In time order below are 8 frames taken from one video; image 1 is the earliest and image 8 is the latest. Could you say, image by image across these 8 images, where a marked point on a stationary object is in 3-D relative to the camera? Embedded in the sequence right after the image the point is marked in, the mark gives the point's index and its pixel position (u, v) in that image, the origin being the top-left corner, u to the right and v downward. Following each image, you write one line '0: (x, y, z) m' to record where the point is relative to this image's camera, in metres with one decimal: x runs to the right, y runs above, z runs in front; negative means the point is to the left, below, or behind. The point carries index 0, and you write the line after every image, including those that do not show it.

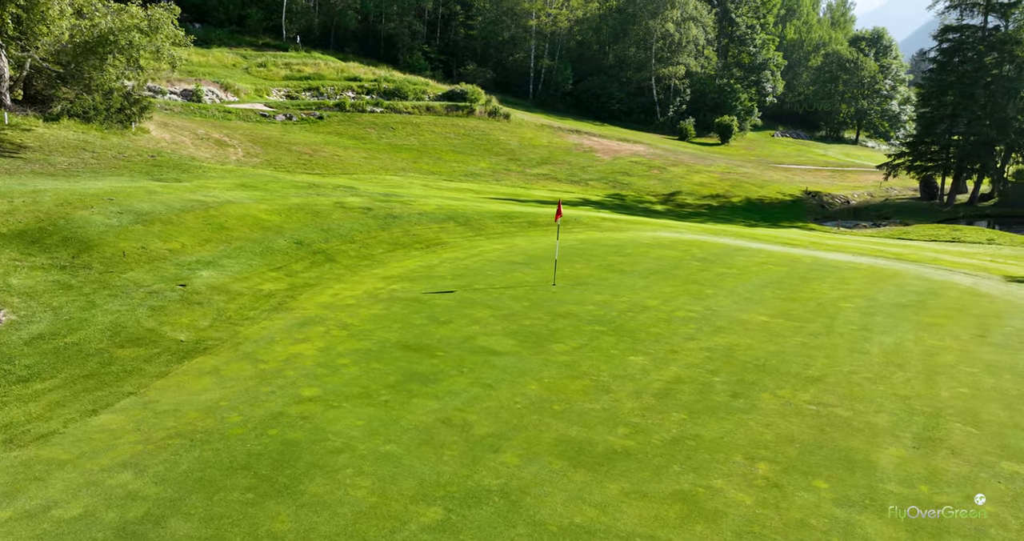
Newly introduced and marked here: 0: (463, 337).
0: (-0.8, -1.1, +11.7) m
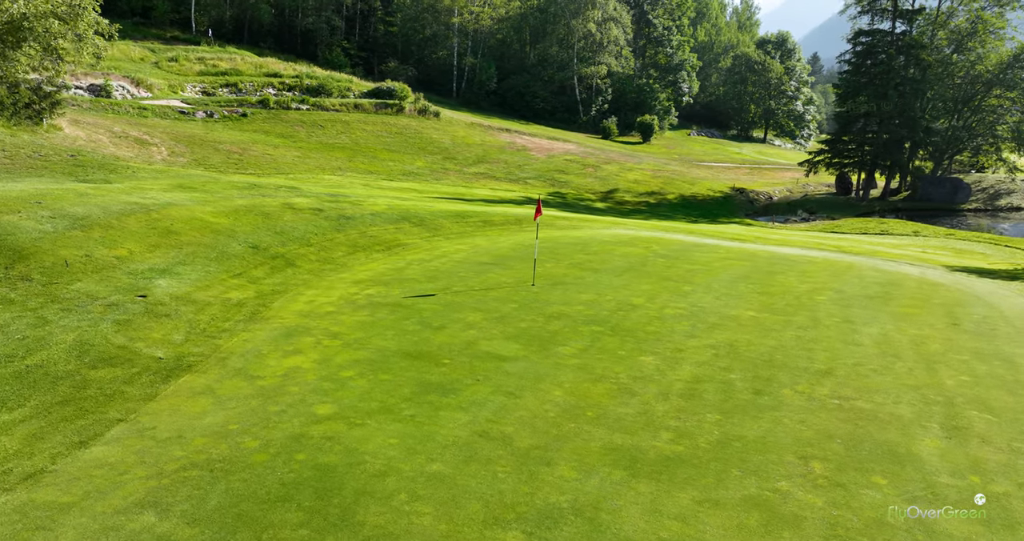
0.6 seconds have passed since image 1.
0: (-0.7, -1.1, +11.1) m
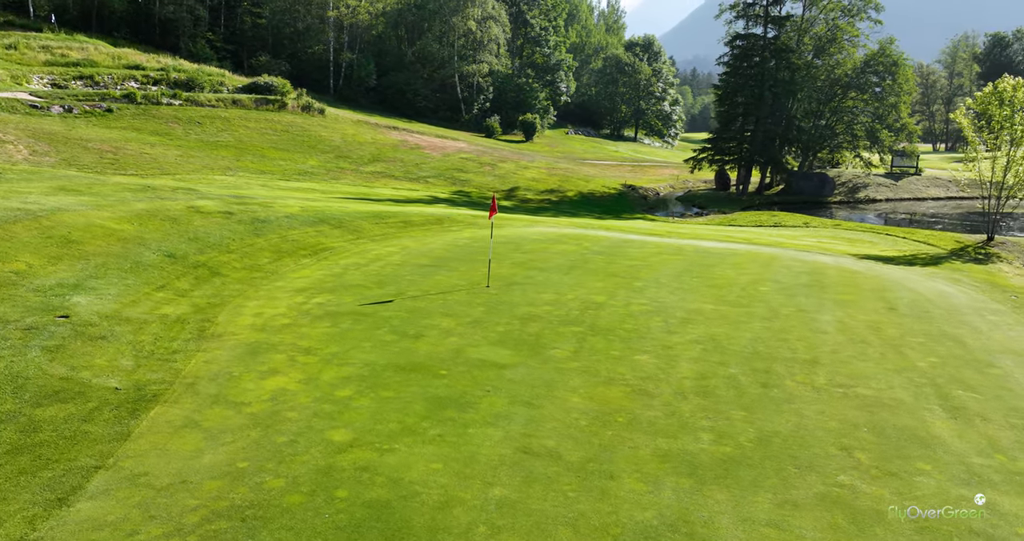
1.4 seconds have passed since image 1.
0: (-0.9, -1.2, +10.4) m
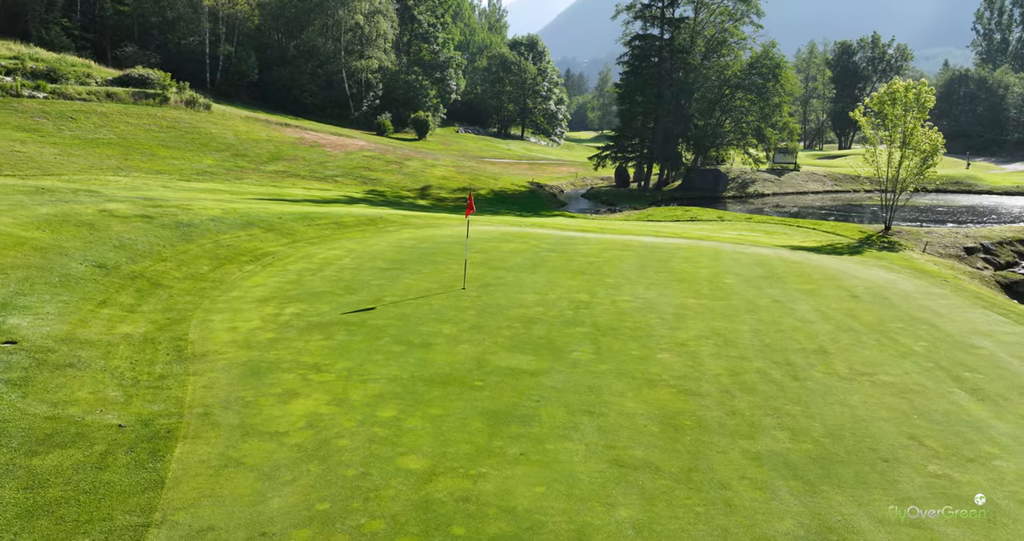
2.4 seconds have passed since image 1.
0: (-0.5, -1.2, +9.7) m
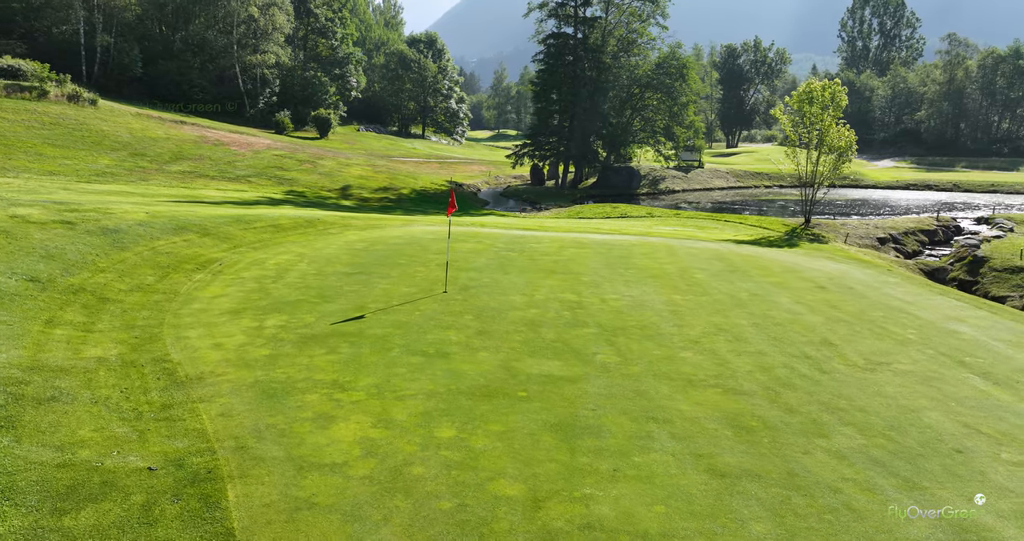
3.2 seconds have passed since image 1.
0: (-0.1, -1.2, +9.0) m
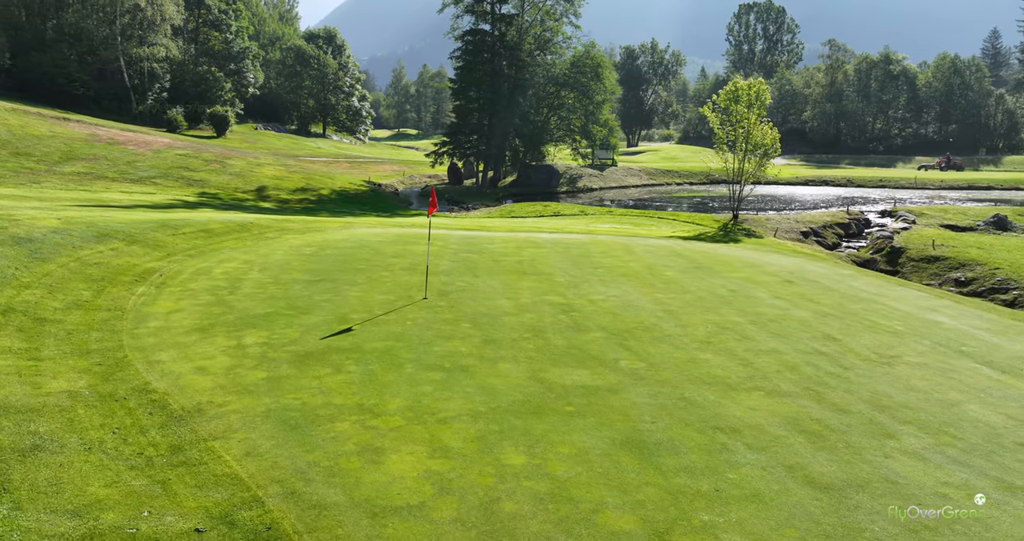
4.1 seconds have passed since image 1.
0: (+0.2, -1.3, +8.4) m
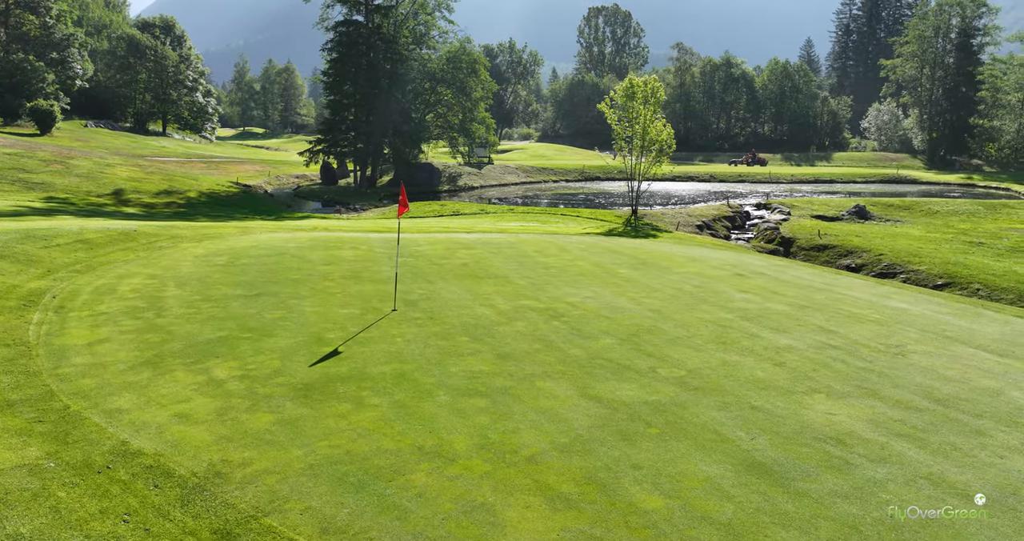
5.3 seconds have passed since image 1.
0: (+0.8, -1.3, +7.4) m
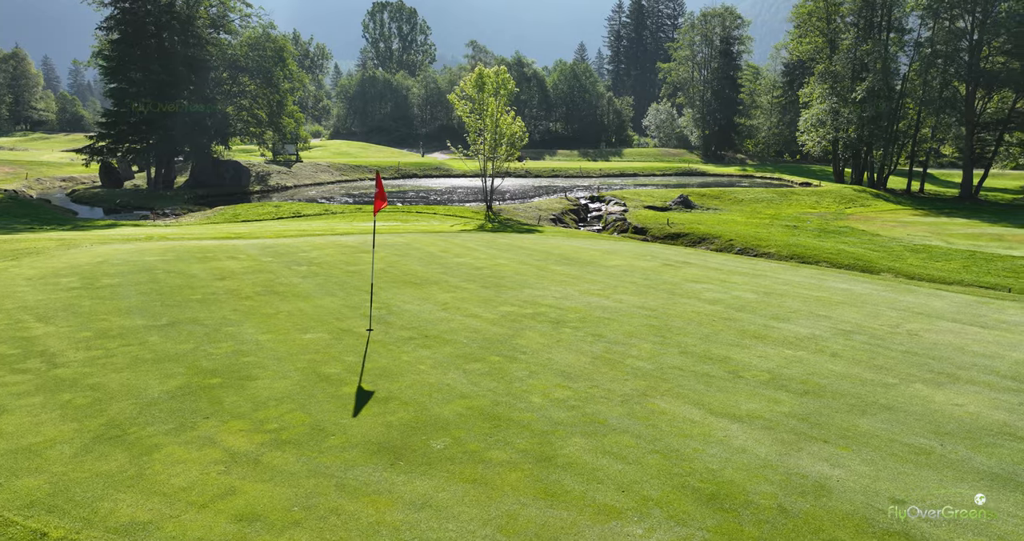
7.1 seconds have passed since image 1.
0: (+1.9, -1.3, +6.2) m
